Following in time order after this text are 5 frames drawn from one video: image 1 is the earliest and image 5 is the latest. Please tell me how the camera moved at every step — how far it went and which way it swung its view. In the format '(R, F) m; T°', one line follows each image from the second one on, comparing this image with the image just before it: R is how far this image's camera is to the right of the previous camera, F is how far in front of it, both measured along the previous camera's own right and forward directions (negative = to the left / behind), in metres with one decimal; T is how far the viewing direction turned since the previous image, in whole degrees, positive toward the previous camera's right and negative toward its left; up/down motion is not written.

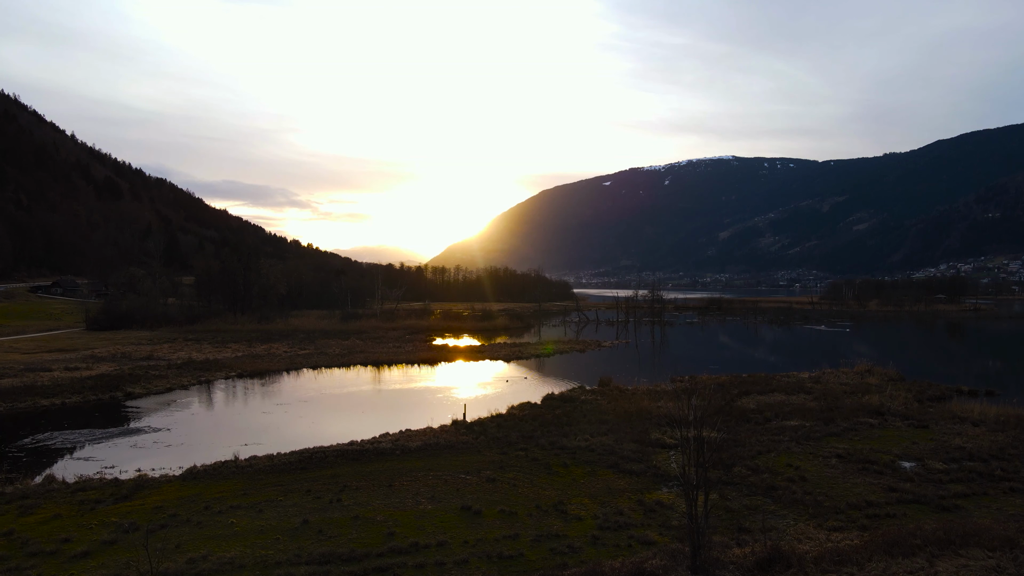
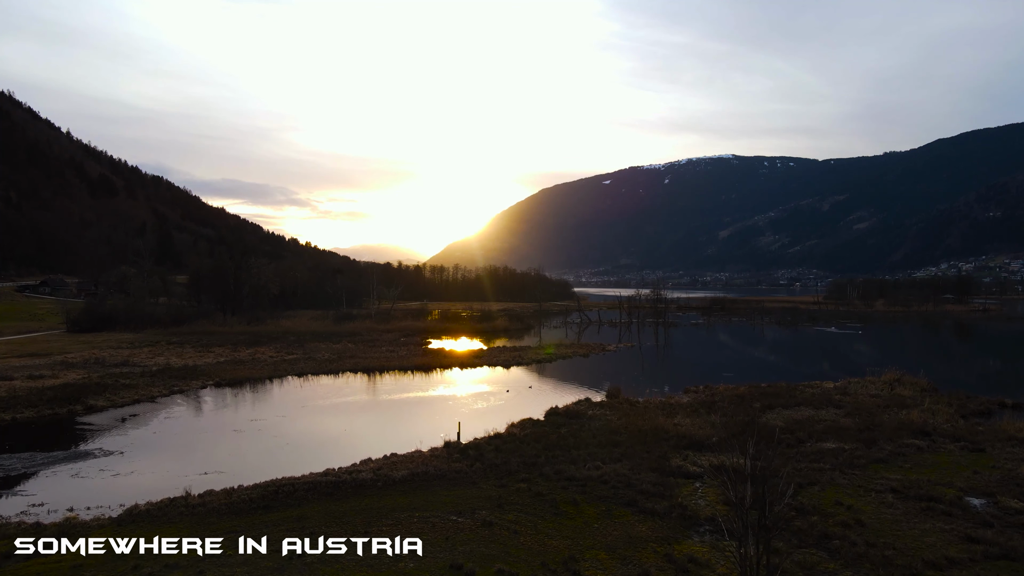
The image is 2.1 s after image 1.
(0.0, +2.1) m; 0°
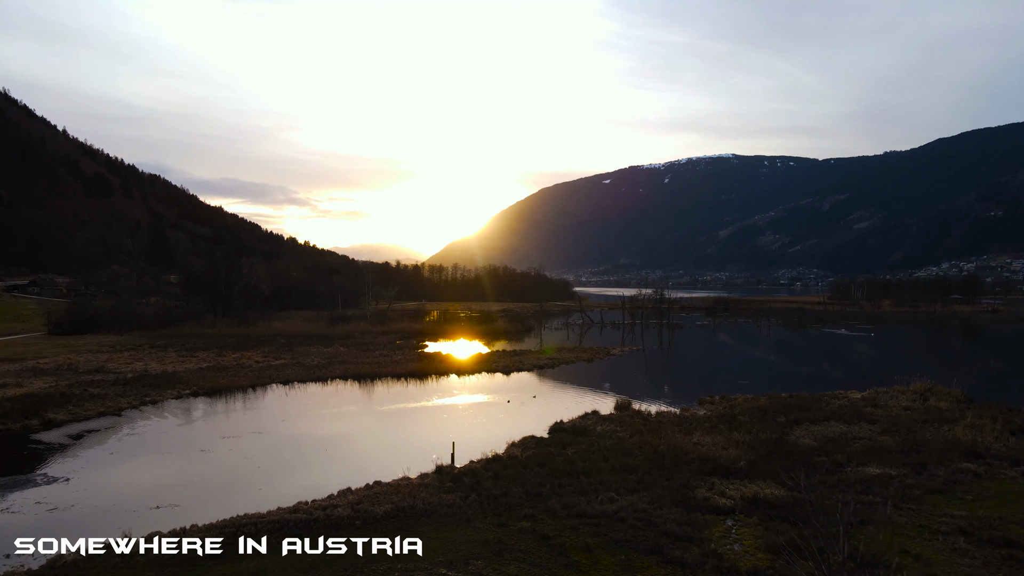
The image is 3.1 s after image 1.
(0.0, +1.9) m; 0°
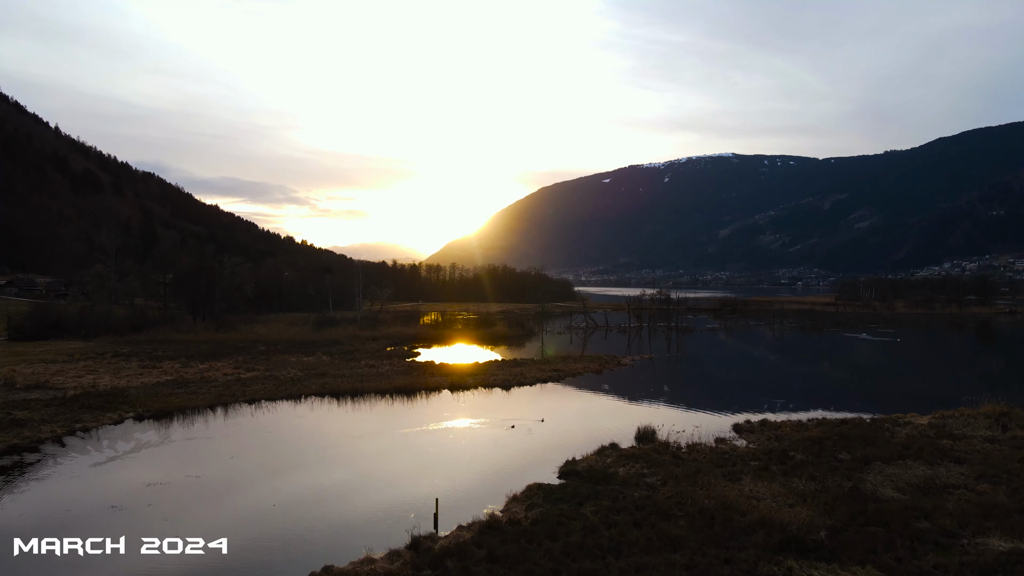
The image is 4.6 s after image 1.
(0.0, +3.6) m; 0°
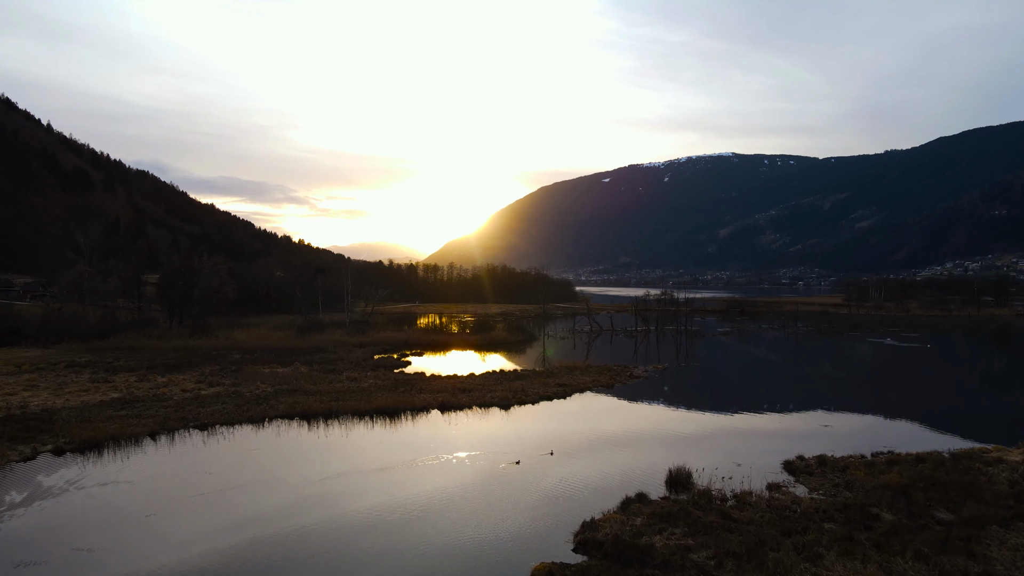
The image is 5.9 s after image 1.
(0.0, +3.6) m; 0°
